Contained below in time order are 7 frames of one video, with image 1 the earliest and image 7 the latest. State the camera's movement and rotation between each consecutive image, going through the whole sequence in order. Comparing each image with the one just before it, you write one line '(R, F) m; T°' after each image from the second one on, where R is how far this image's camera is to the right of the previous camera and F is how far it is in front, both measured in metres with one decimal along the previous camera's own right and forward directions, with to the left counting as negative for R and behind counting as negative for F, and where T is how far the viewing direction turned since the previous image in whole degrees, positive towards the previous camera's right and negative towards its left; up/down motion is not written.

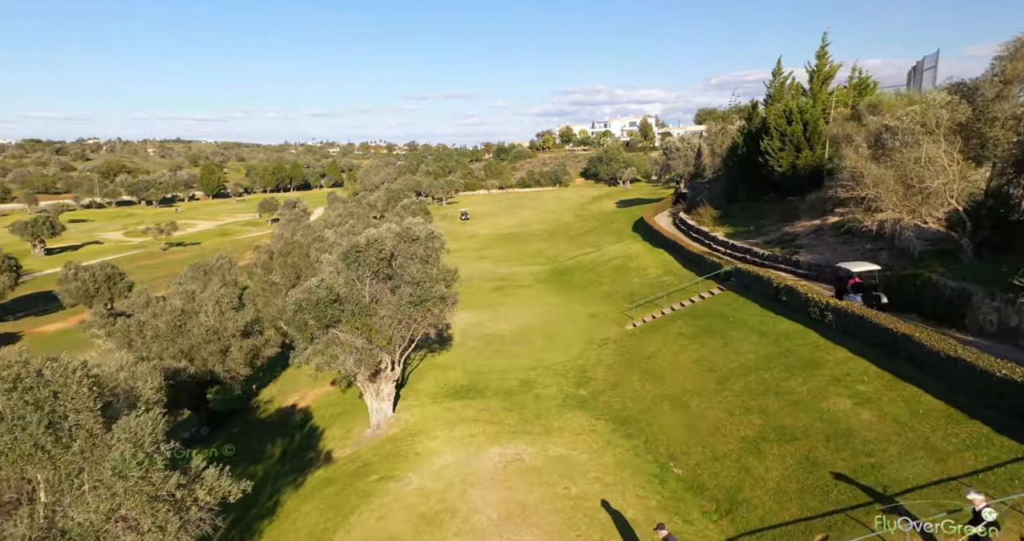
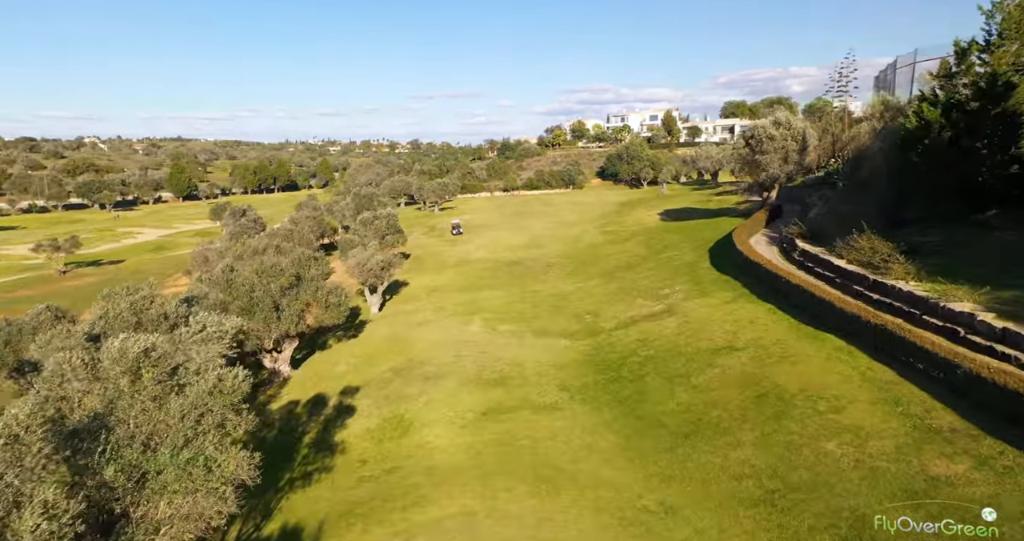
(-0.1, +28.1) m; 0°
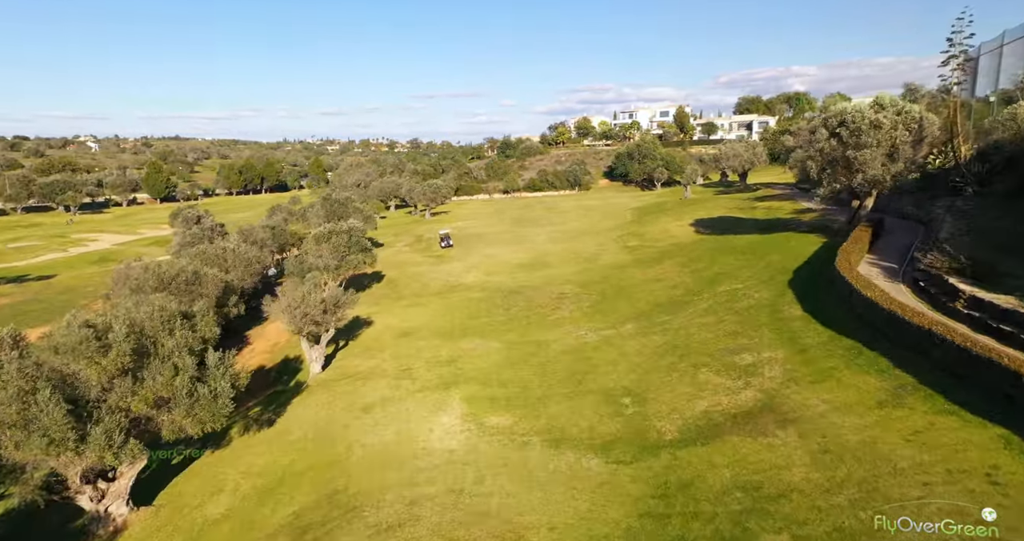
(+0.2, +15.7) m; 0°
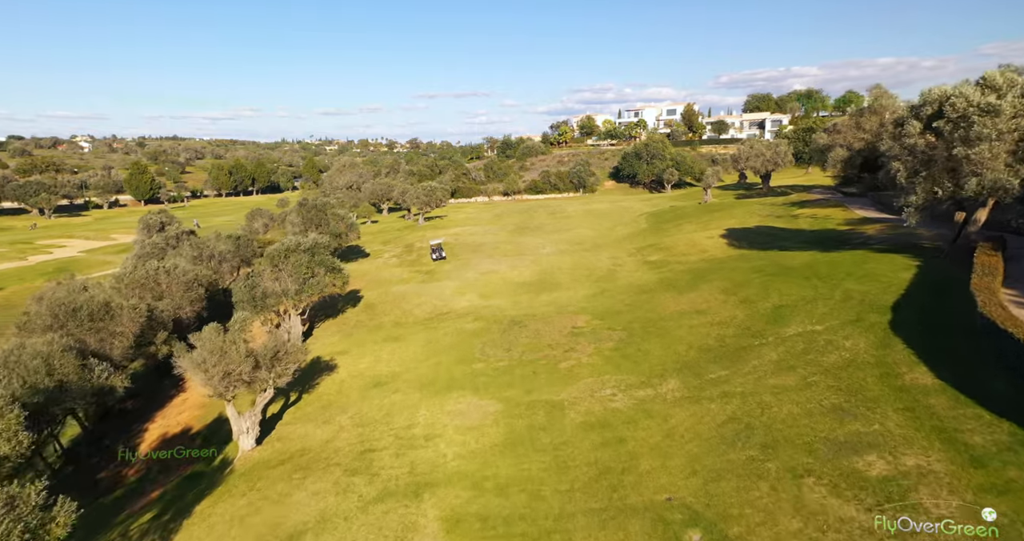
(-0.1, +10.1) m; 0°
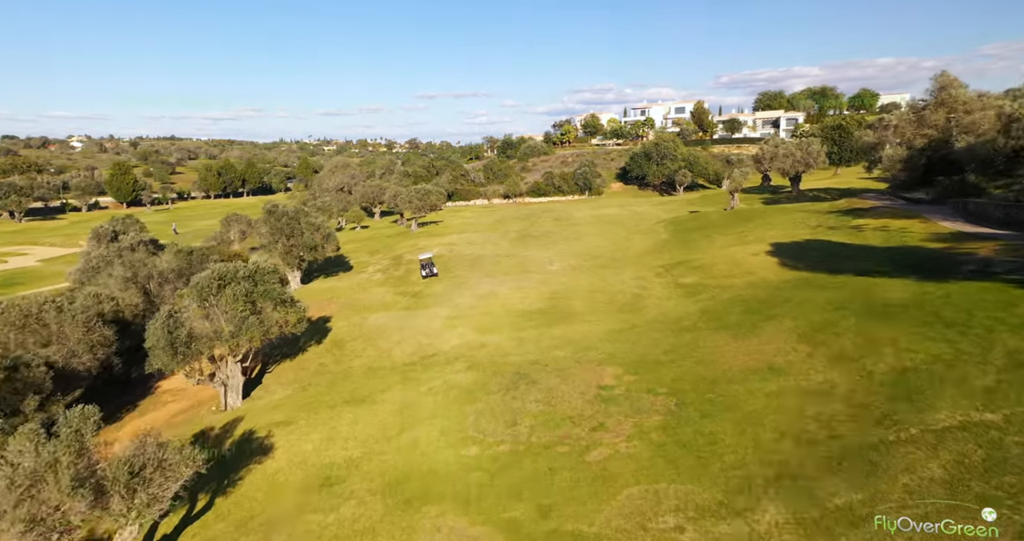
(-0.3, +10.7) m; 0°
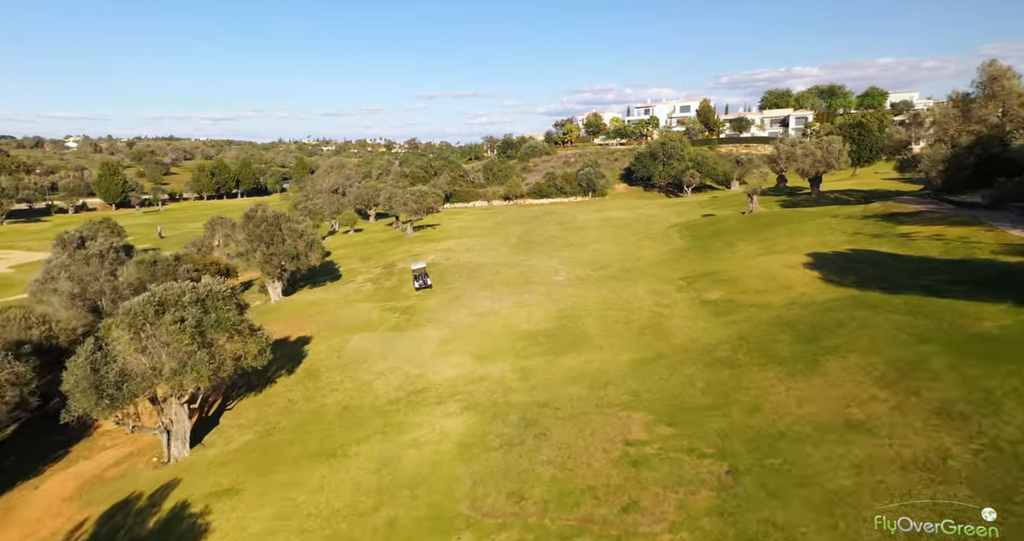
(-0.2, +6.2) m; 0°
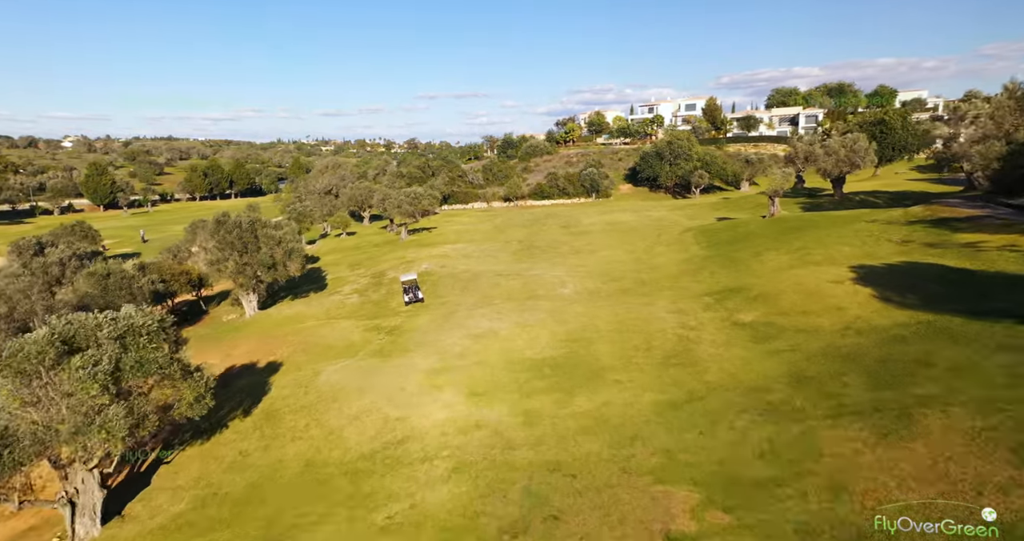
(-0.1, +6.4) m; 0°
